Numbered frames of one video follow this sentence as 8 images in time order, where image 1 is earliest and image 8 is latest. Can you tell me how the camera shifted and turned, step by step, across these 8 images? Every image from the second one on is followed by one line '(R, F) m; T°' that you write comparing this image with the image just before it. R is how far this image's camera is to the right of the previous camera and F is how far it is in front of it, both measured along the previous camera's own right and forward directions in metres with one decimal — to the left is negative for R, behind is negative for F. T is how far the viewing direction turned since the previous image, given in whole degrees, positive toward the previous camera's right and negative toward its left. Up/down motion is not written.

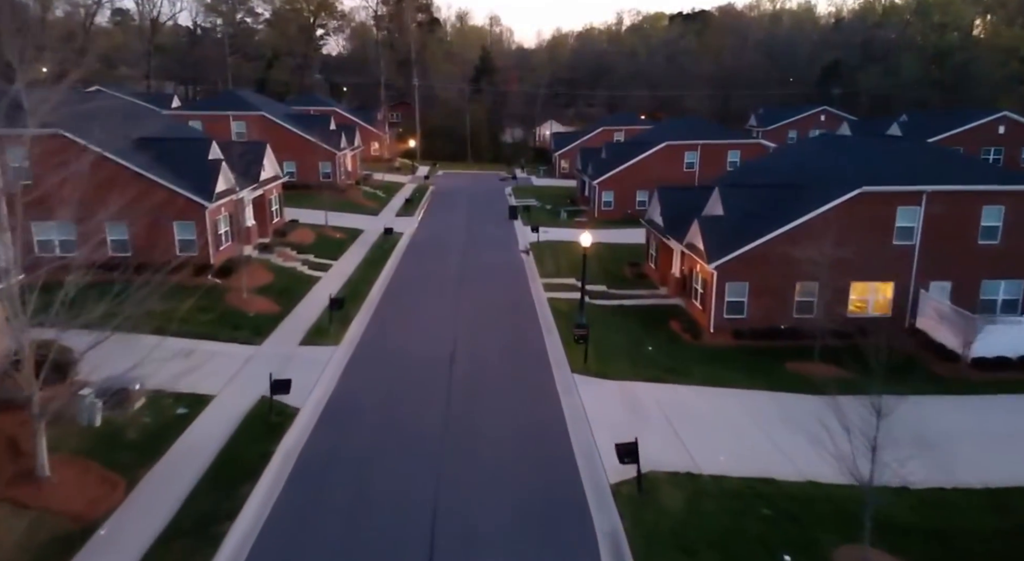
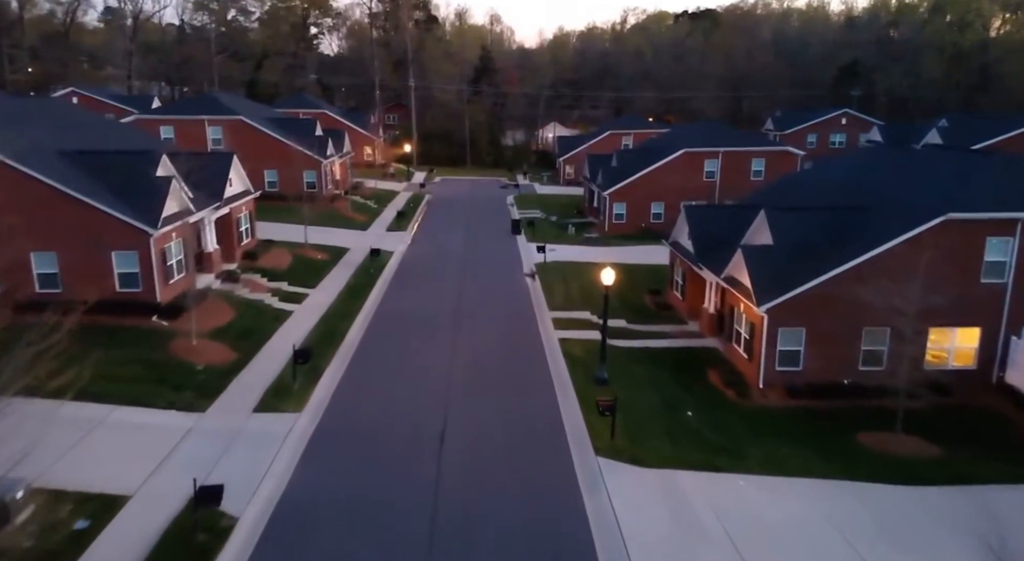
(-0.2, +4.0) m; 0°
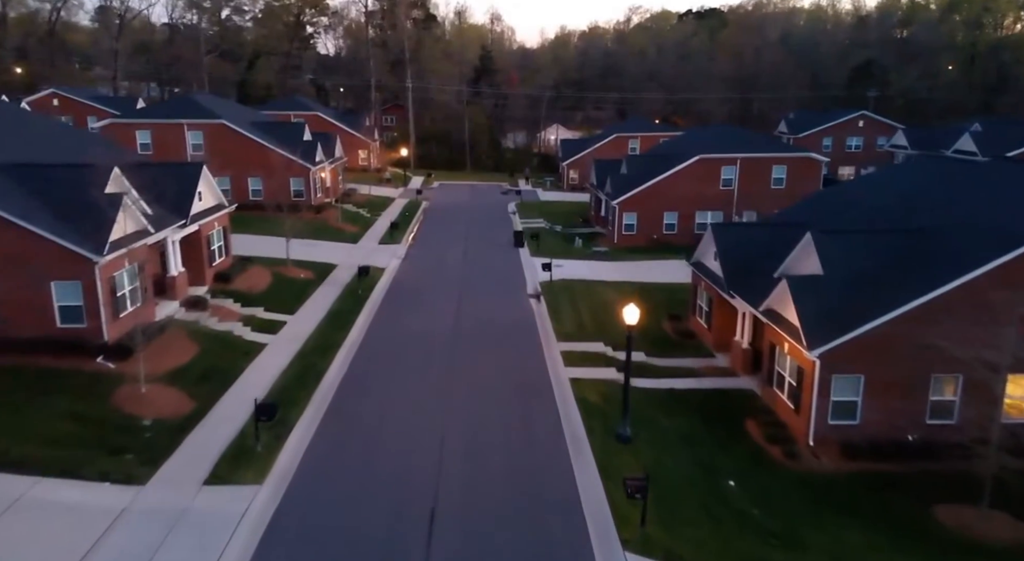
(-0.1, +2.9) m; 0°
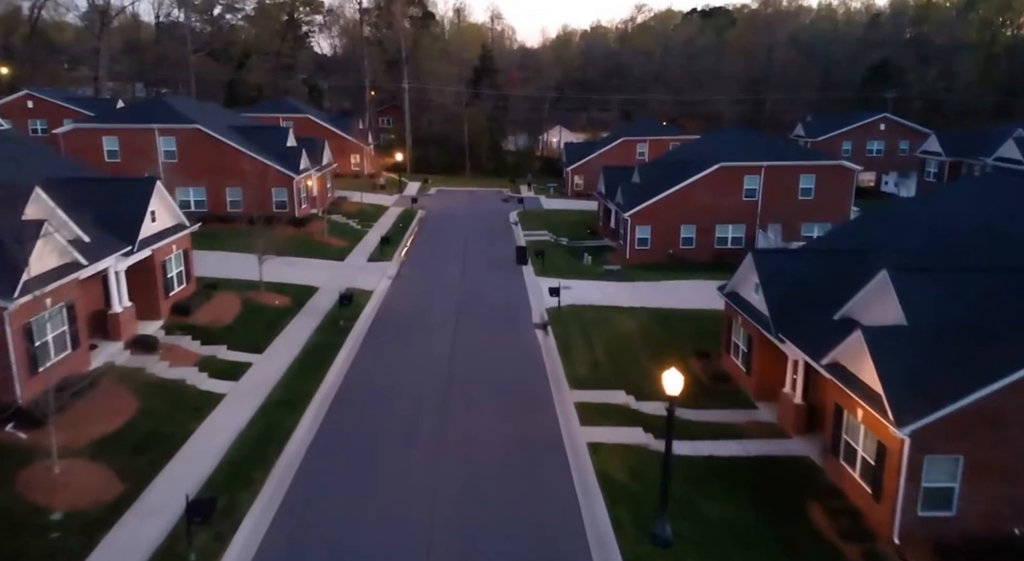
(-0.1, +3.3) m; 0°
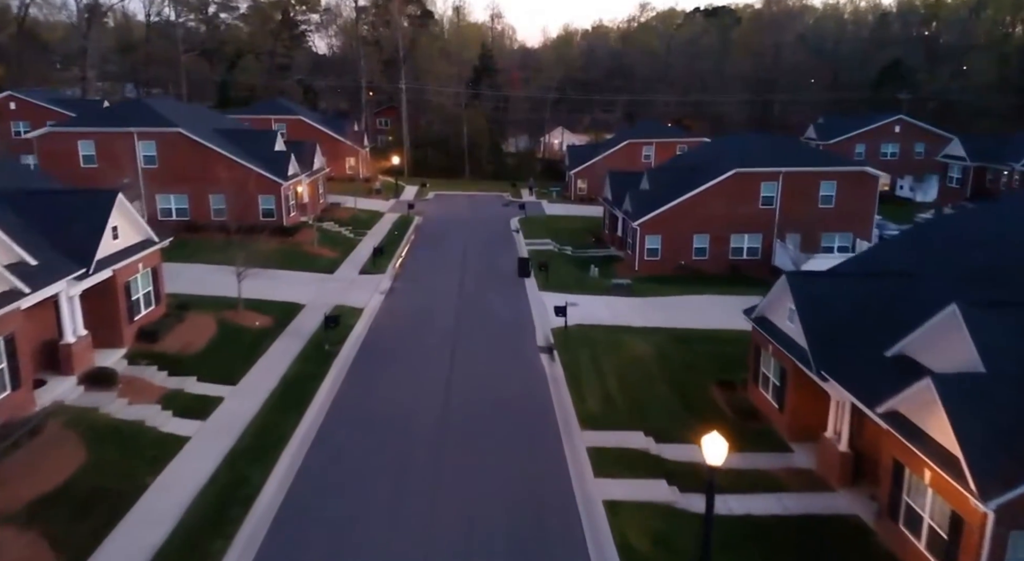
(-0.1, +2.1) m; 0°
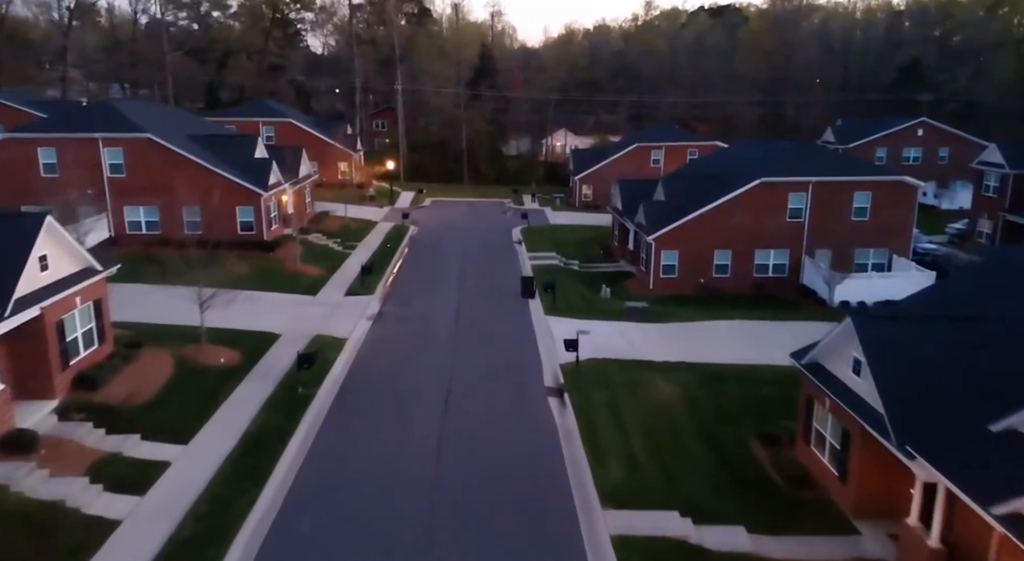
(-0.1, +2.9) m; 0°
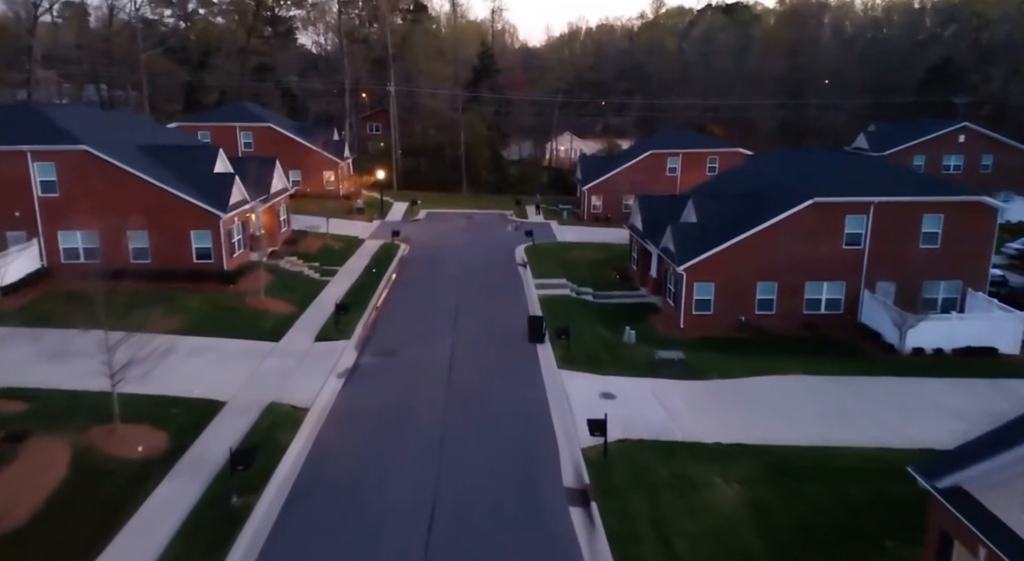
(-0.2, +4.6) m; 0°
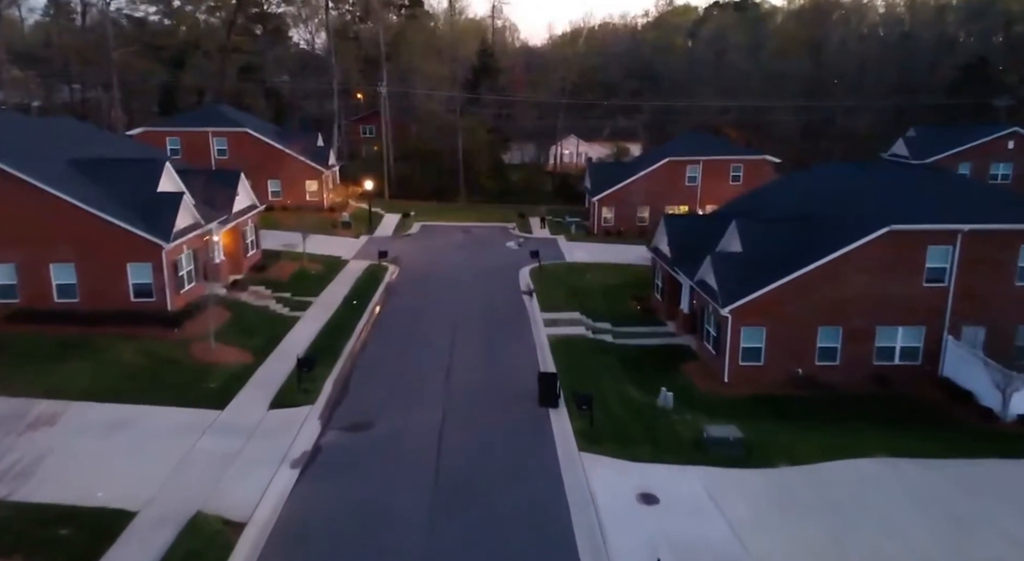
(-0.2, +4.5) m; 0°
